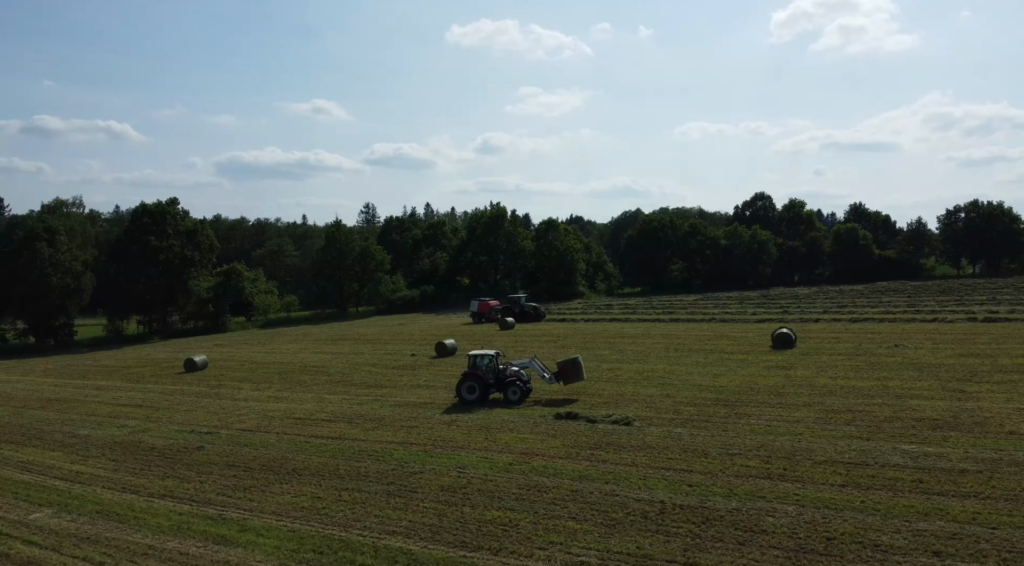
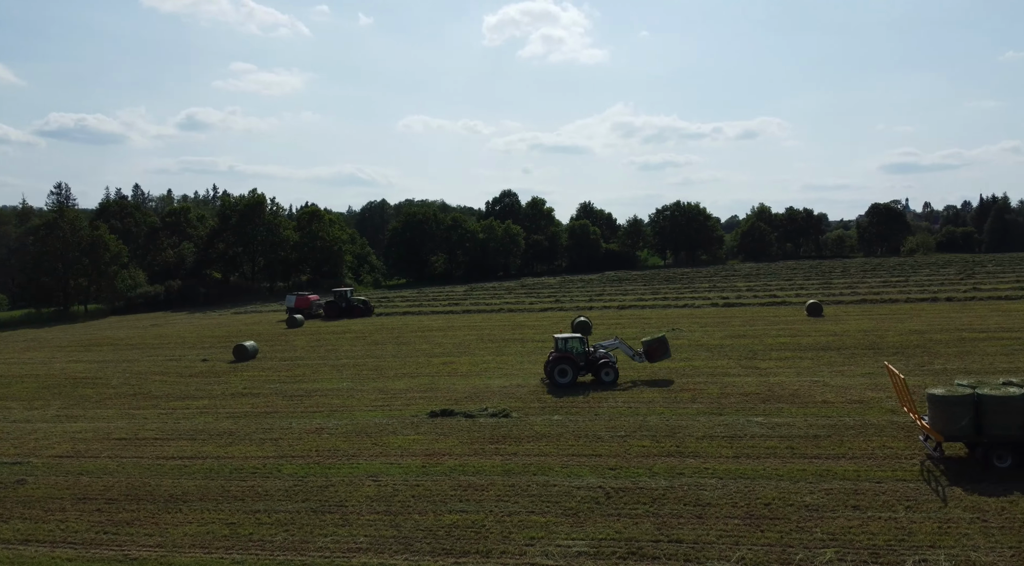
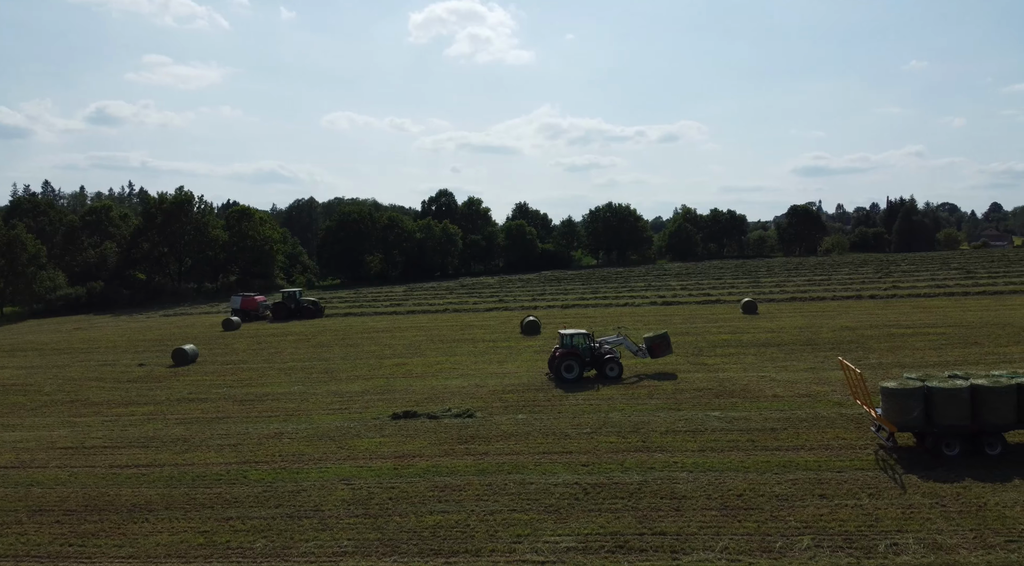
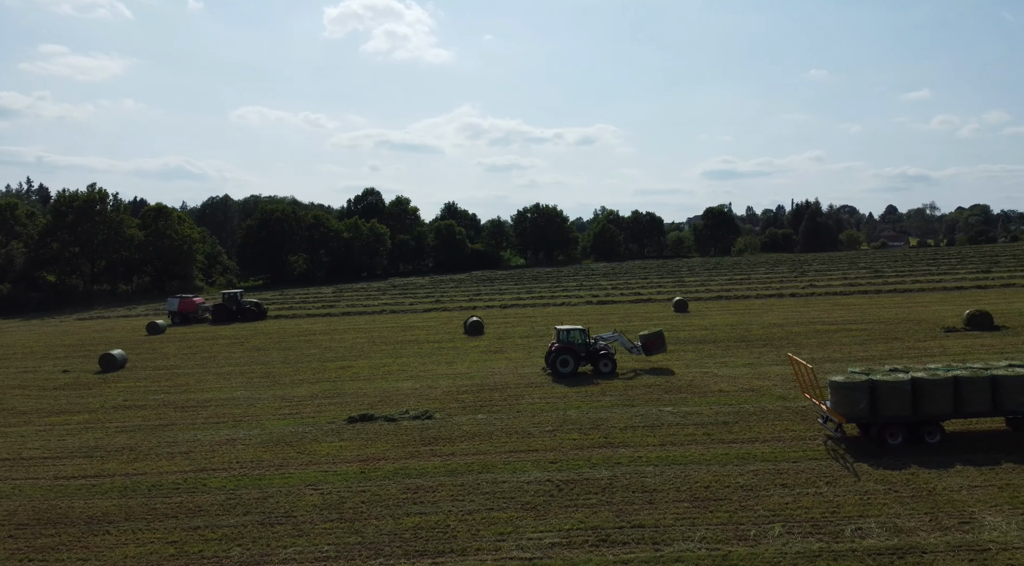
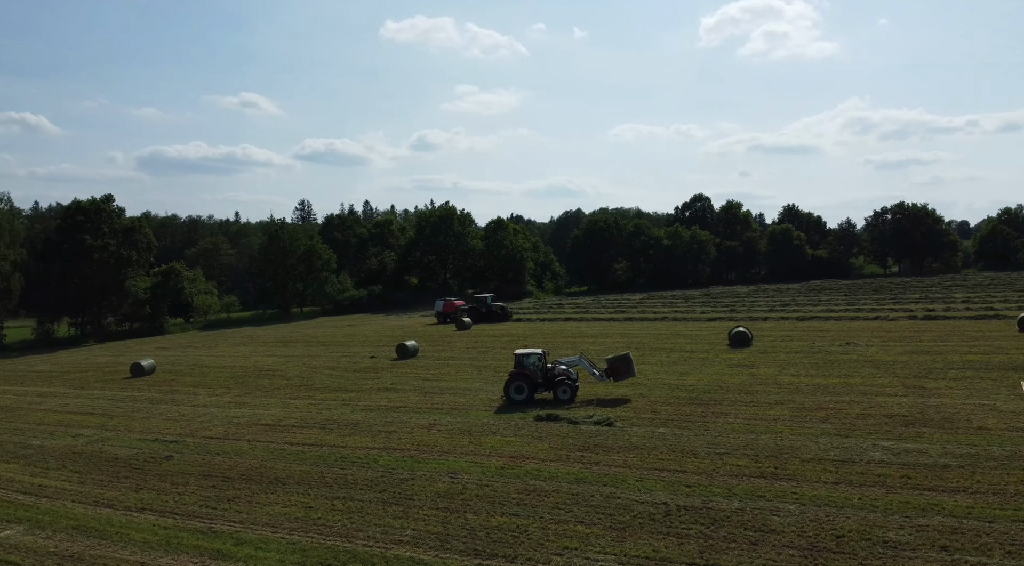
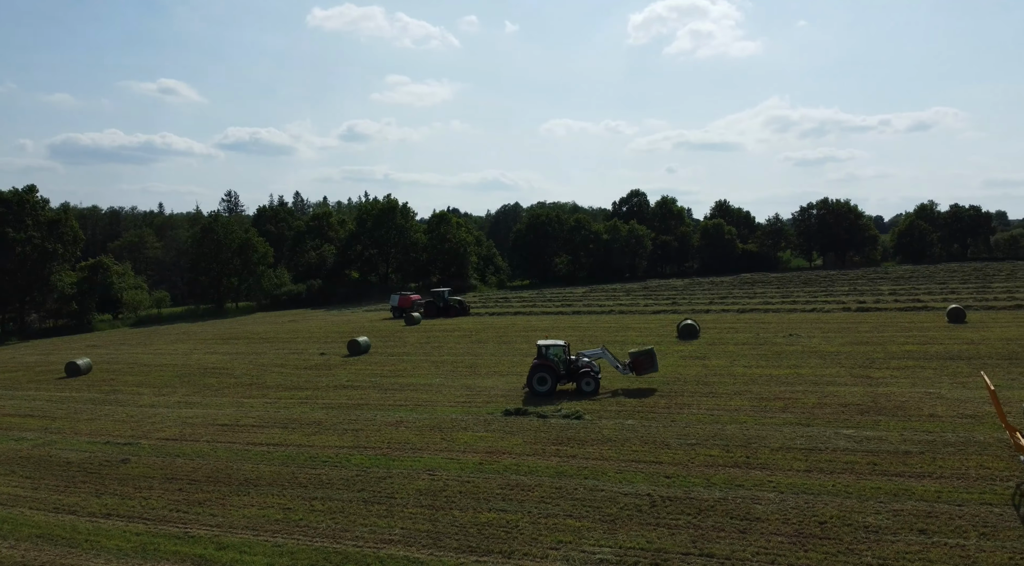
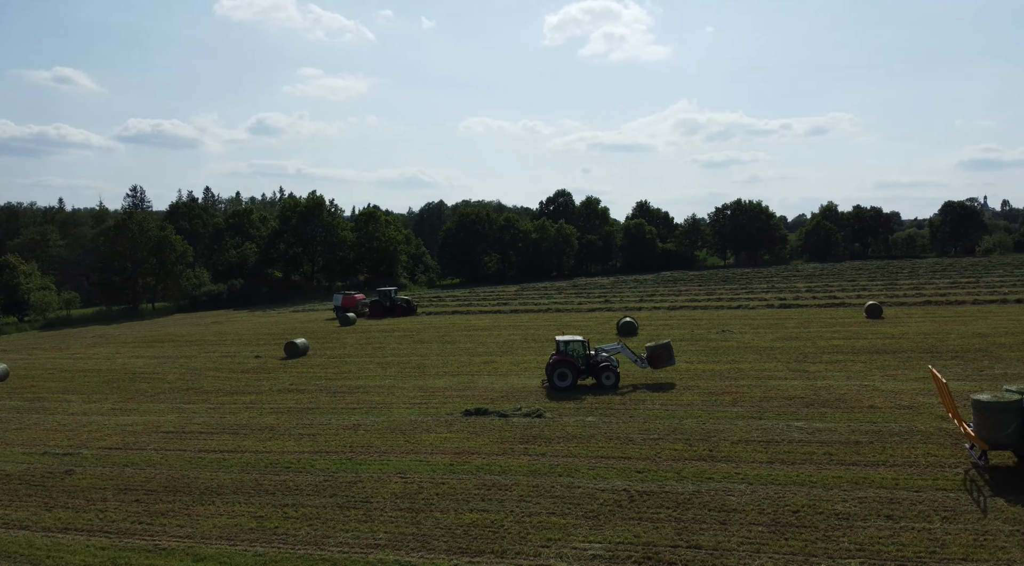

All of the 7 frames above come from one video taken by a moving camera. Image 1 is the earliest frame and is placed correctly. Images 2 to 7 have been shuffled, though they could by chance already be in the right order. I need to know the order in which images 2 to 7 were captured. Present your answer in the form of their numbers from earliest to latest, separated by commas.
5, 6, 7, 2, 3, 4
